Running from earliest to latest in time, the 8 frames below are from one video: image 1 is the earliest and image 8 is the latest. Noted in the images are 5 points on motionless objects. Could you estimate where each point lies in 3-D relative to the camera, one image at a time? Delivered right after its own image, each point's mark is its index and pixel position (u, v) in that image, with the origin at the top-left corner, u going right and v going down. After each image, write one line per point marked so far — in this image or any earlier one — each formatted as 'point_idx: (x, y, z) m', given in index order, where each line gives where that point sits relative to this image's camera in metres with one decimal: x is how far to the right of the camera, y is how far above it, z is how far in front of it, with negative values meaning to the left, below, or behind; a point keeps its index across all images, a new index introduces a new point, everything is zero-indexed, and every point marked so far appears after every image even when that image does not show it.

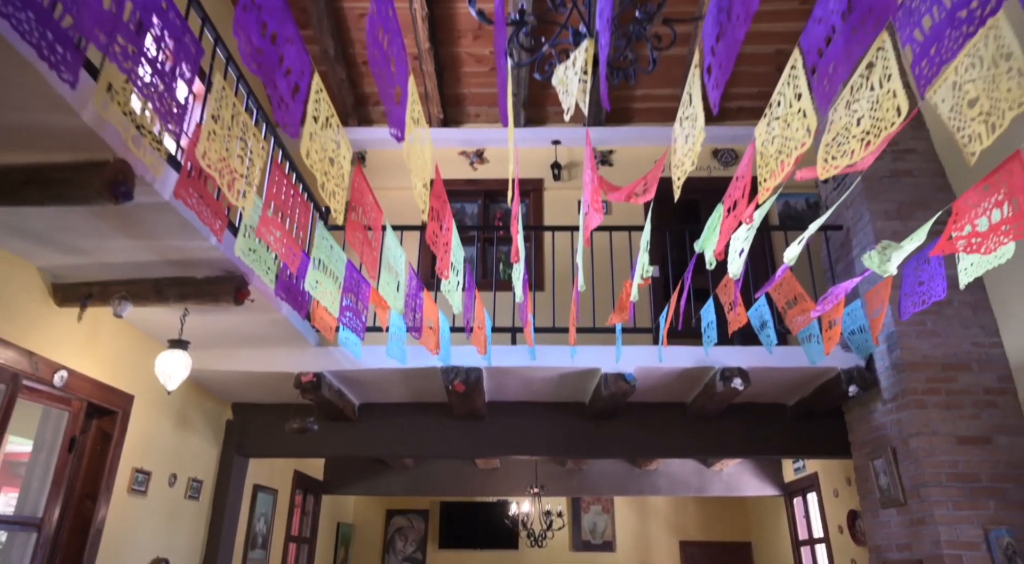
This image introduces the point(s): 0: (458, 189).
0: (-0.5, +0.8, +6.0) m
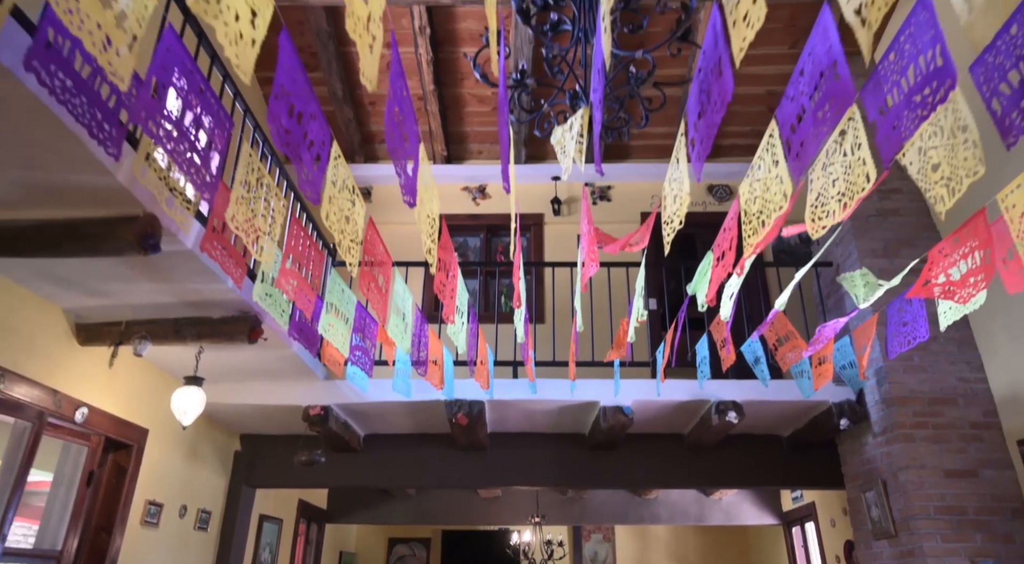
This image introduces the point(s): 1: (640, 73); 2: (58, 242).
0: (-0.5, +0.5, +6.2) m
1: (+0.5, +0.8, +2.5) m
2: (-1.6, +0.1, +2.3) m
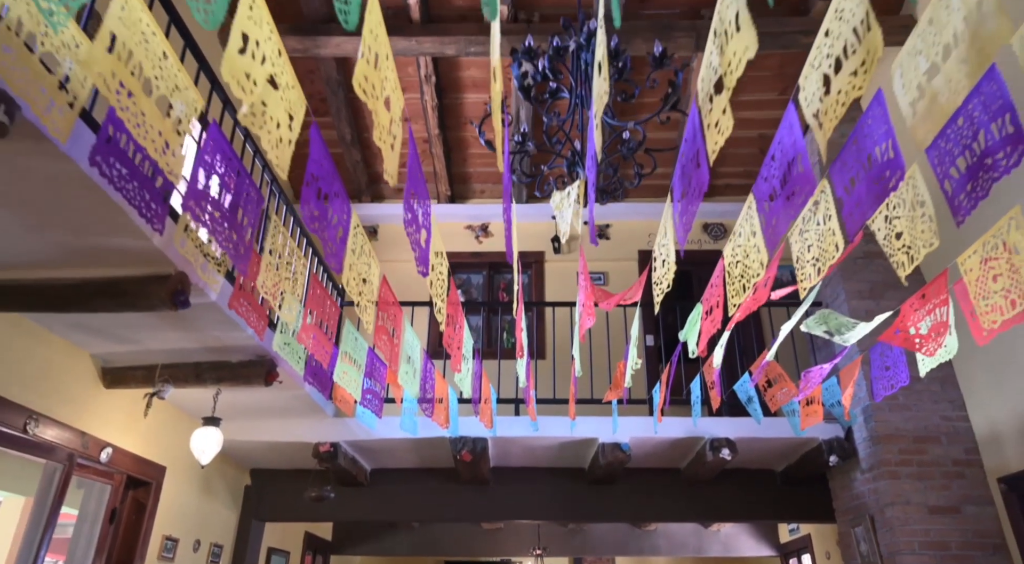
0: (-0.5, +0.2, +6.4) m
1: (+0.5, +0.6, +2.7) m
2: (-1.6, -0.1, +2.5) m
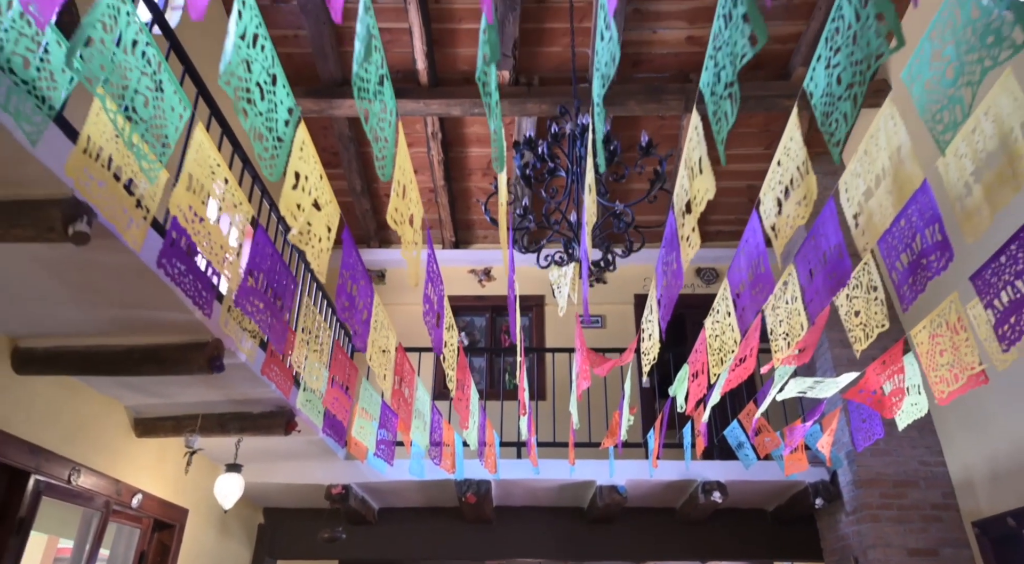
0: (-0.4, -0.2, +6.7) m
1: (+0.5, +0.3, +3.0) m
2: (-1.6, -0.3, +2.8) m
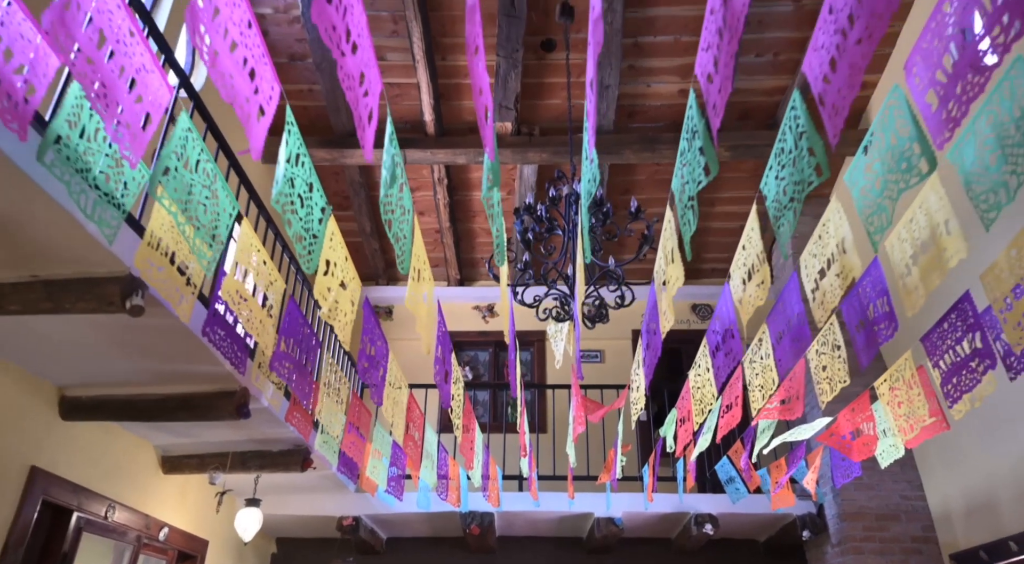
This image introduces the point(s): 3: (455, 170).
0: (-0.4, -0.6, +7.0) m
1: (+0.5, 0.0, +3.3) m
2: (-1.5, -0.6, +3.1) m
3: (-0.5, +1.0, +6.0) m
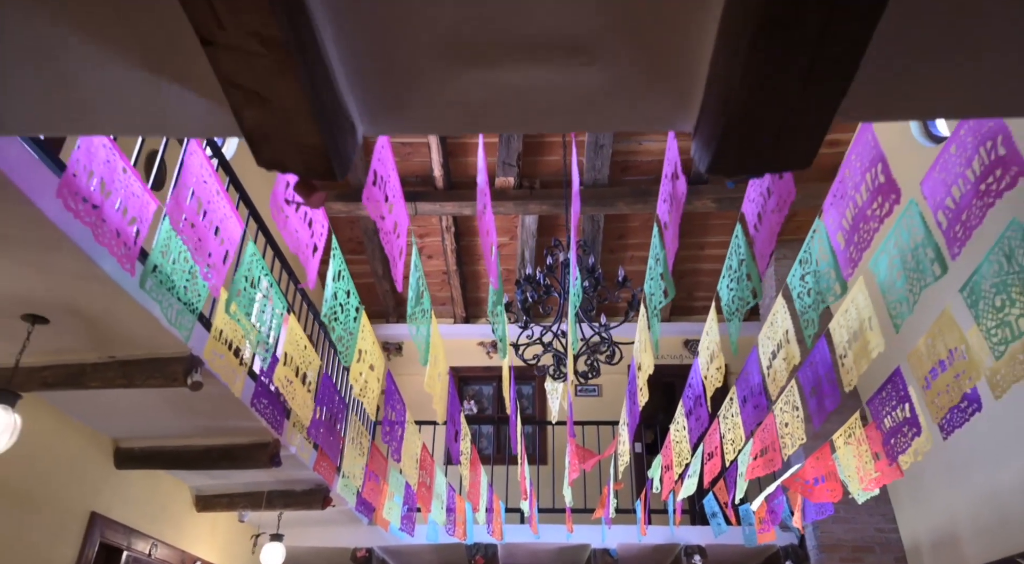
0: (-0.4, -1.0, +7.4) m
1: (+0.5, -0.3, +3.7) m
2: (-1.5, -0.9, +3.5) m
3: (-0.5, +0.6, +6.5) m
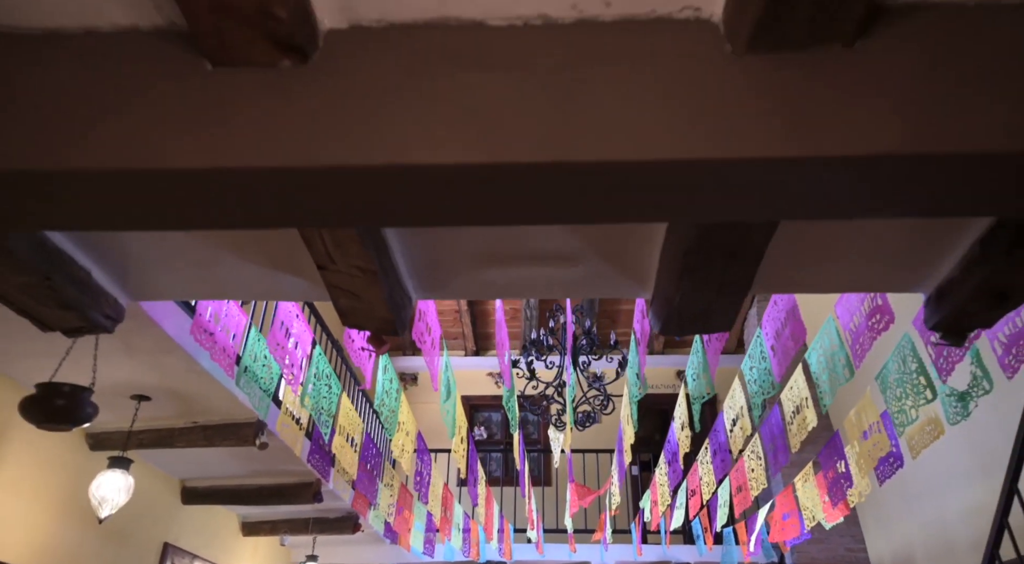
0: (-0.3, -1.4, +8.0) m
1: (+0.6, -0.7, +4.3) m
2: (-1.5, -1.3, +4.1) m
3: (-0.4, +0.2, +7.1) m
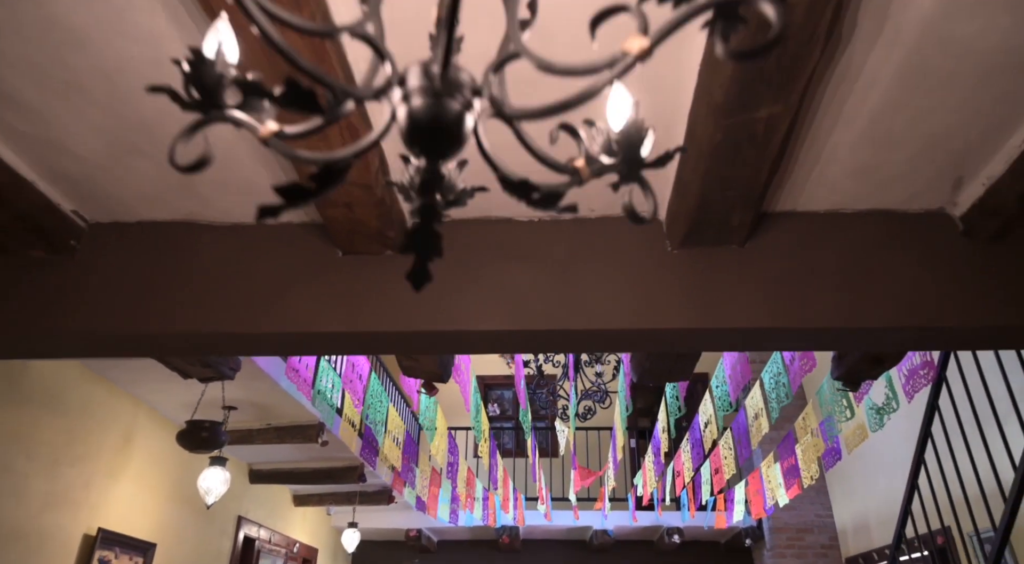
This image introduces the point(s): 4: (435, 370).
0: (-0.2, -1.3, +8.8) m
1: (+0.7, -0.8, +5.0) m
2: (-1.4, -1.4, +4.9) m
3: (-0.3, +0.3, +7.8) m
4: (-0.3, -0.3, +2.6) m
